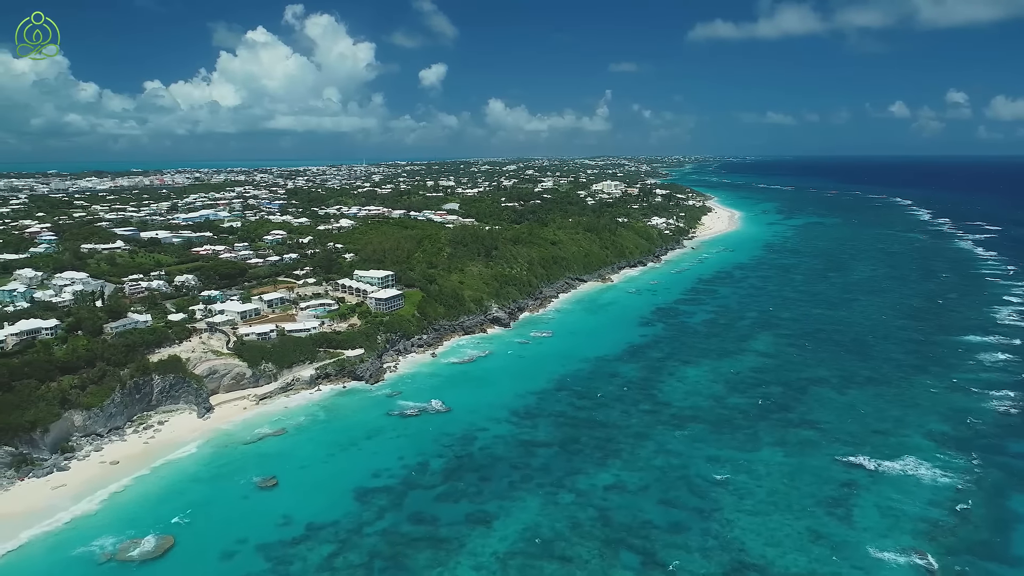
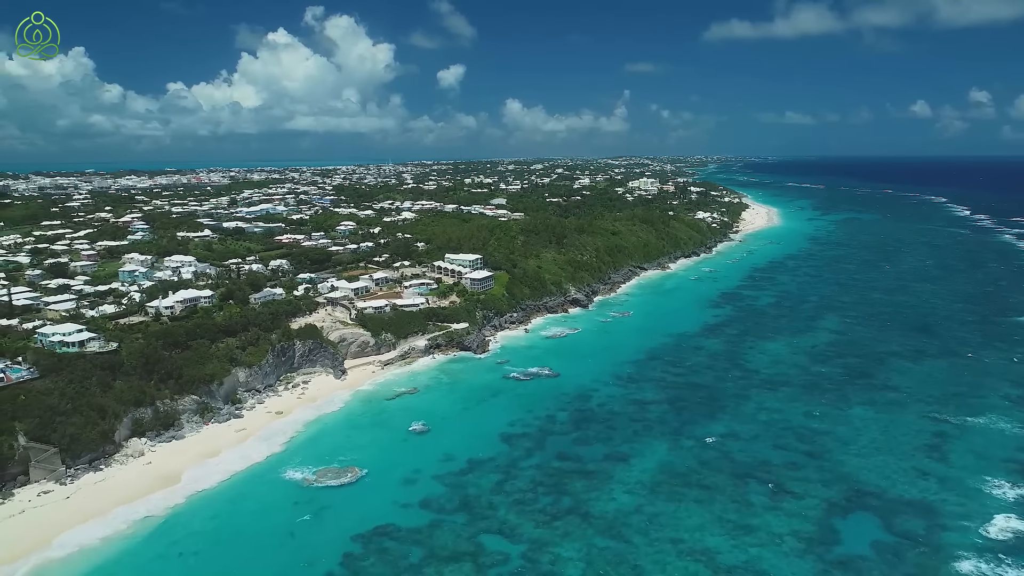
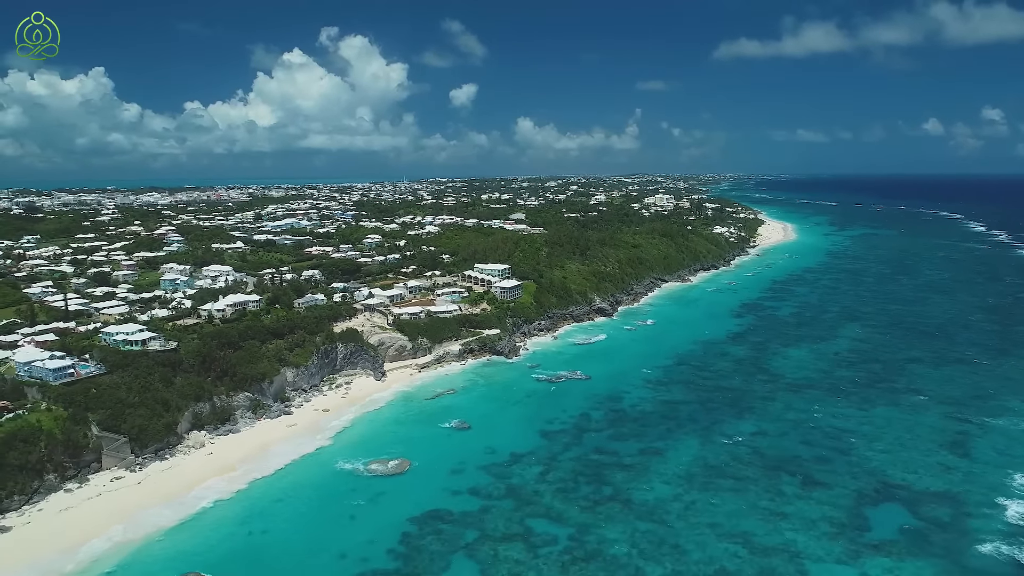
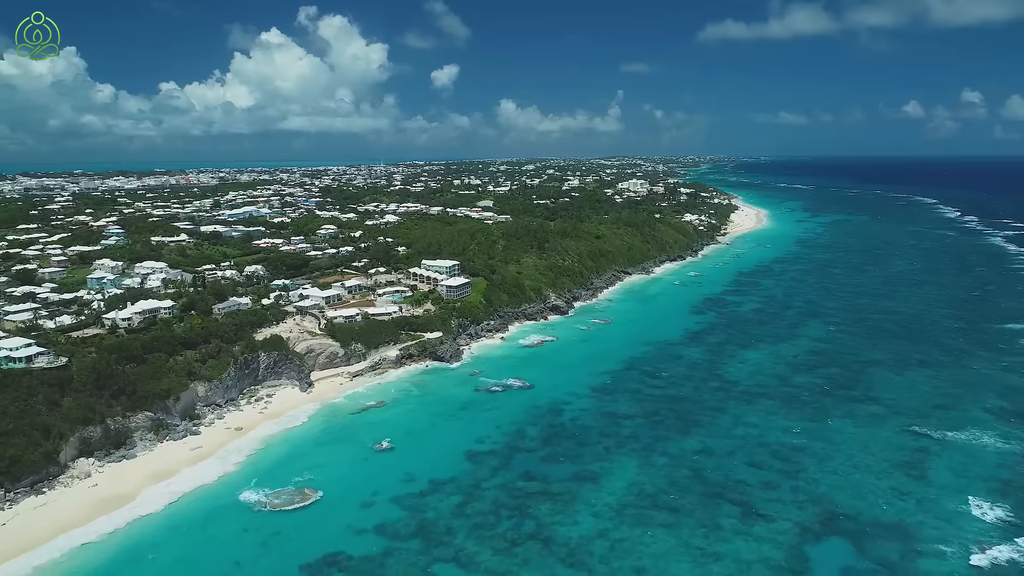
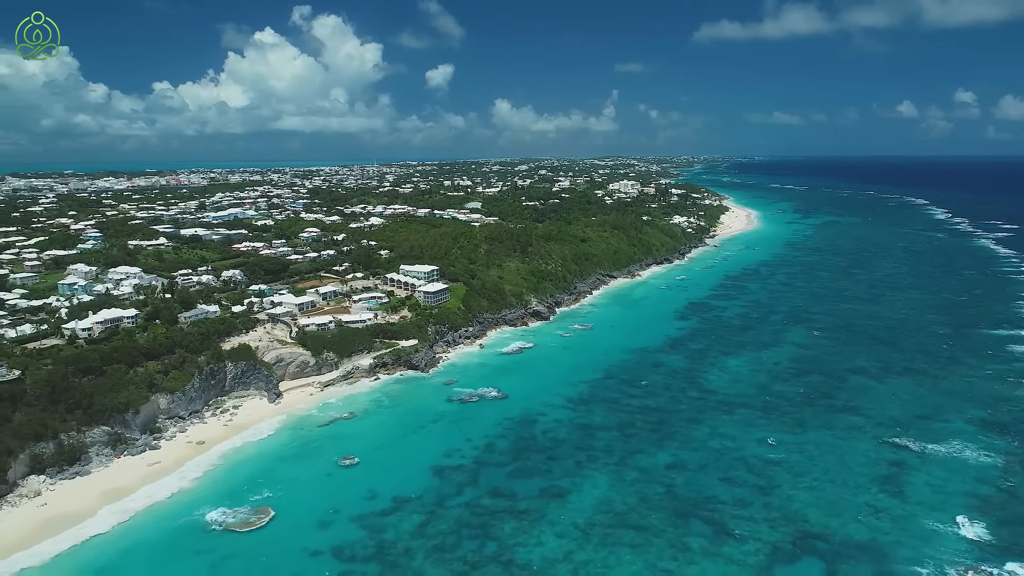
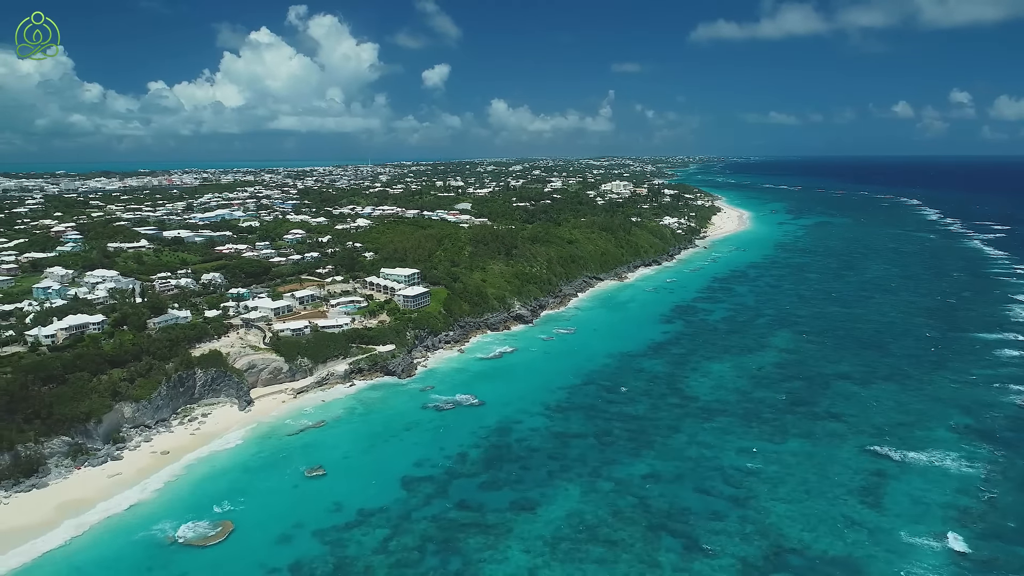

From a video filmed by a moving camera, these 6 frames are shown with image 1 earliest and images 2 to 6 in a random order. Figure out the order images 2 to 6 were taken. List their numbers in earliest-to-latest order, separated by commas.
6, 5, 4, 2, 3
